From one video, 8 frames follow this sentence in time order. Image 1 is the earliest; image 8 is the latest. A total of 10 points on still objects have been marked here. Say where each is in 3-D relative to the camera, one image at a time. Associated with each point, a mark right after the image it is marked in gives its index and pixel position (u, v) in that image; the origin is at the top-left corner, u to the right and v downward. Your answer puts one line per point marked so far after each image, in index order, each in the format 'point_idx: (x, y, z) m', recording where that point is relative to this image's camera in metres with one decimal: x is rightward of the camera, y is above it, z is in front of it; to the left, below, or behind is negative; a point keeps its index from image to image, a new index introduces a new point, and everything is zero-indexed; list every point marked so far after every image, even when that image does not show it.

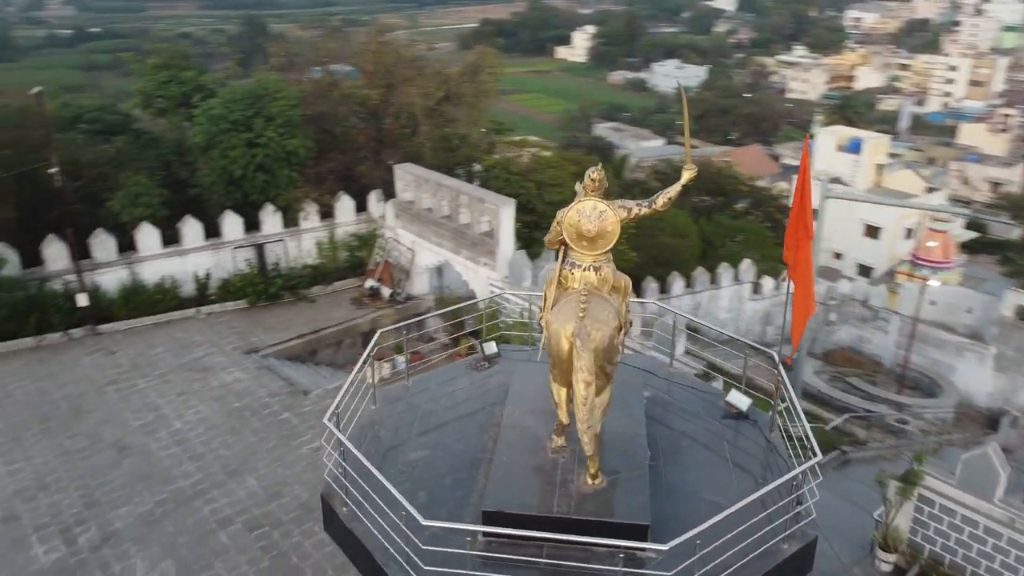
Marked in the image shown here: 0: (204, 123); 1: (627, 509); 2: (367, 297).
0: (-5.1, +2.7, +13.3) m
1: (+0.7, -1.4, +5.0) m
2: (-2.4, -0.2, +13.5) m
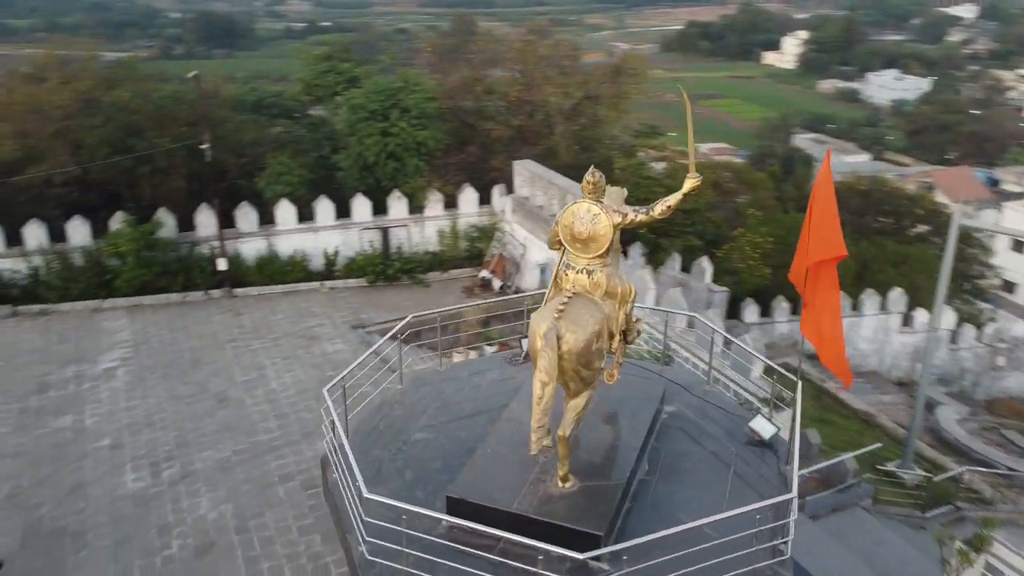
0: (-3.0, +3.1, +14.3) m
1: (+0.4, -1.4, +5.0) m
2: (-0.6, 0.0, +13.9) m
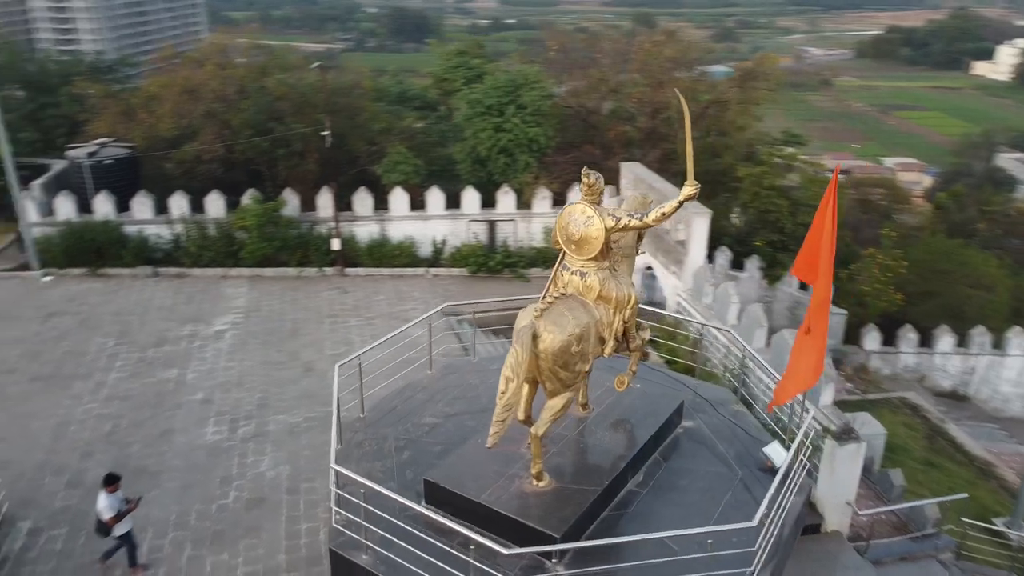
0: (-0.9, +3.3, +14.7) m
1: (+0.2, -1.4, +5.0) m
2: (+1.1, 0.0, +13.9) m
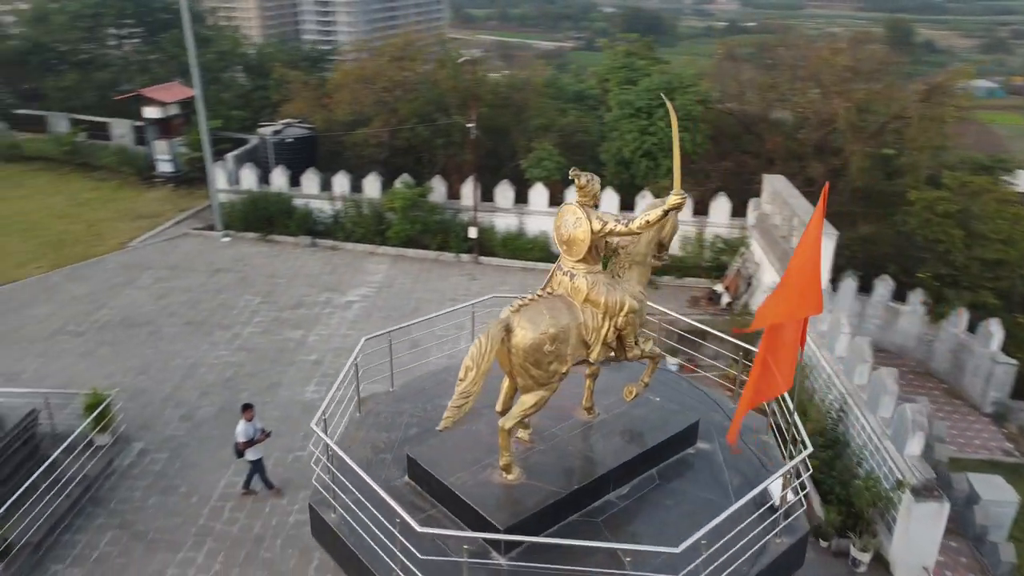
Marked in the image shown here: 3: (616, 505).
0: (+1.9, +3.3, +14.7) m
1: (-0.1, -1.4, +5.0) m
2: (+3.2, -0.2, +13.5) m
3: (+0.7, -1.5, +5.4) m
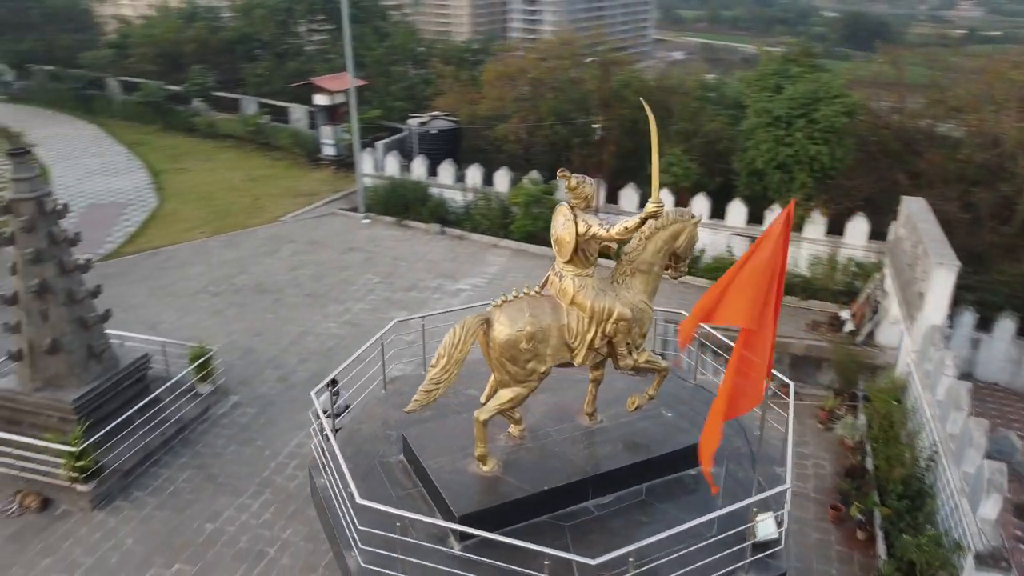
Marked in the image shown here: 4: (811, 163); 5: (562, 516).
0: (+4.2, +3.0, +14.0) m
1: (-0.3, -1.4, +5.2) m
2: (+4.9, -0.6, +12.6) m
3: (+0.5, -1.5, +5.4) m
4: (+5.0, +2.1, +13.4) m
5: (+0.3, -1.5, +5.3) m
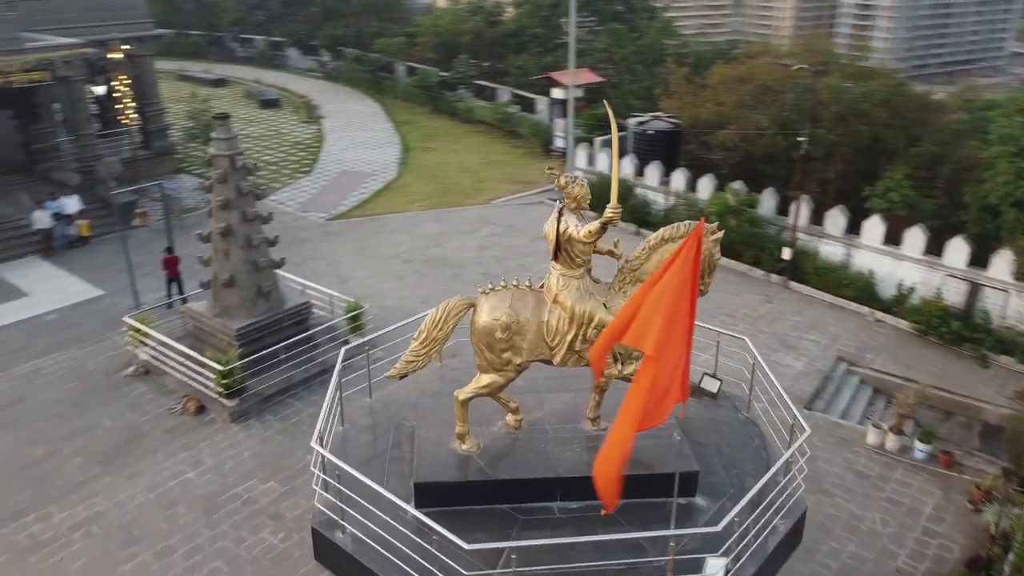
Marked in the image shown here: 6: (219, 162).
0: (+7.4, +2.2, +12.1) m
1: (-0.5, -1.2, +5.4) m
2: (+7.0, -1.4, +10.6) m
3: (+0.3, -1.5, +5.3) m
4: (+7.8, +1.2, +11.3) m
5: (+0.1, -1.5, +5.4) m
6: (-3.5, +1.5, +9.5) m
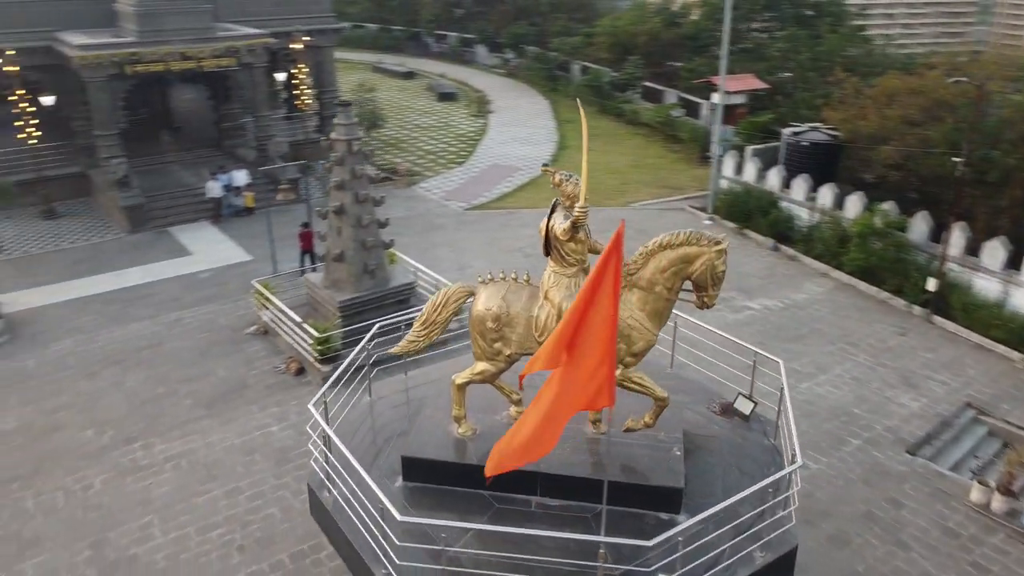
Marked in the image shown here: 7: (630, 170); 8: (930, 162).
0: (+8.9, +1.4, +10.3) m
1: (-0.6, -1.1, +5.6) m
2: (+7.8, -2.1, +9.0) m
3: (+0.1, -1.5, +5.4) m
4: (+9.0, +0.4, +9.4) m
5: (-0.1, -1.4, +5.5) m
6: (-2.2, +1.8, +10.3) m
7: (+2.9, +2.9, +19.6) m
8: (+7.4, +2.3, +14.4) m
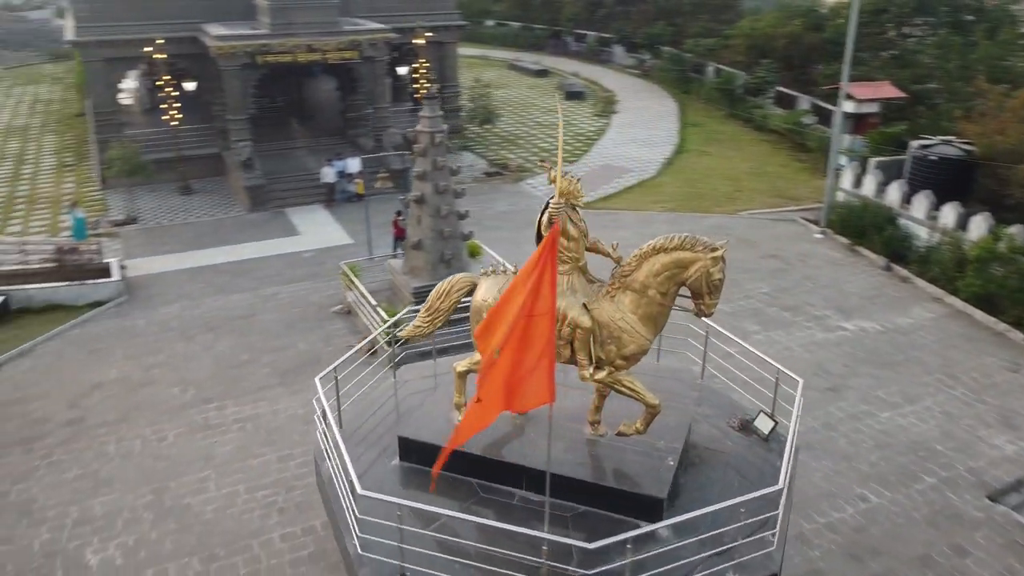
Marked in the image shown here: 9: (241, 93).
0: (+9.7, +0.8, +8.7) m
1: (-0.6, -1.0, +5.8) m
2: (+8.2, -2.7, +7.6) m
3: (0.0, -1.4, +5.4) m
4: (+9.6, -0.3, +7.8) m
5: (-0.1, -1.4, +5.5) m
6: (-1.2, +2.0, +10.7) m
7: (+5.5, +2.6, +19.0) m
8: (+9.0, +1.7, +13.0) m
9: (-5.5, +3.9, +16.2) m
